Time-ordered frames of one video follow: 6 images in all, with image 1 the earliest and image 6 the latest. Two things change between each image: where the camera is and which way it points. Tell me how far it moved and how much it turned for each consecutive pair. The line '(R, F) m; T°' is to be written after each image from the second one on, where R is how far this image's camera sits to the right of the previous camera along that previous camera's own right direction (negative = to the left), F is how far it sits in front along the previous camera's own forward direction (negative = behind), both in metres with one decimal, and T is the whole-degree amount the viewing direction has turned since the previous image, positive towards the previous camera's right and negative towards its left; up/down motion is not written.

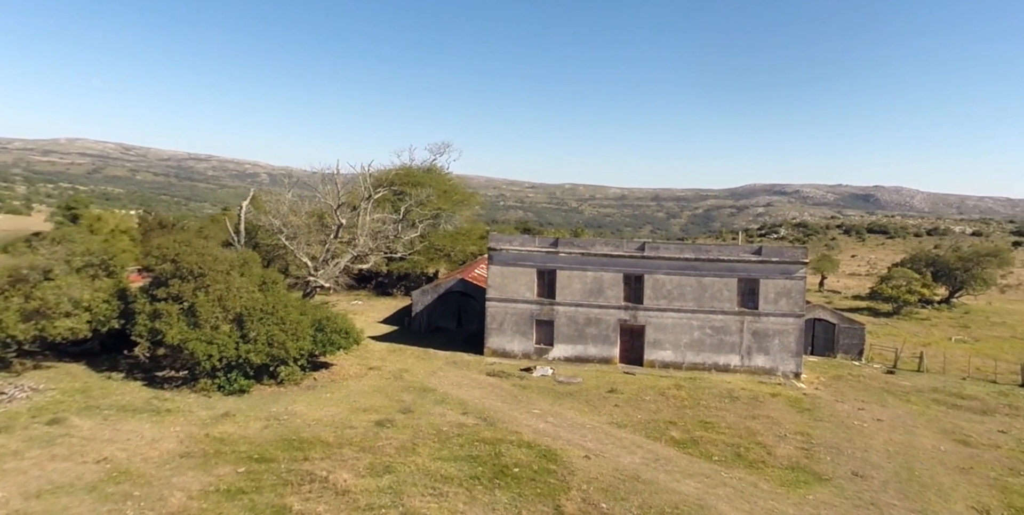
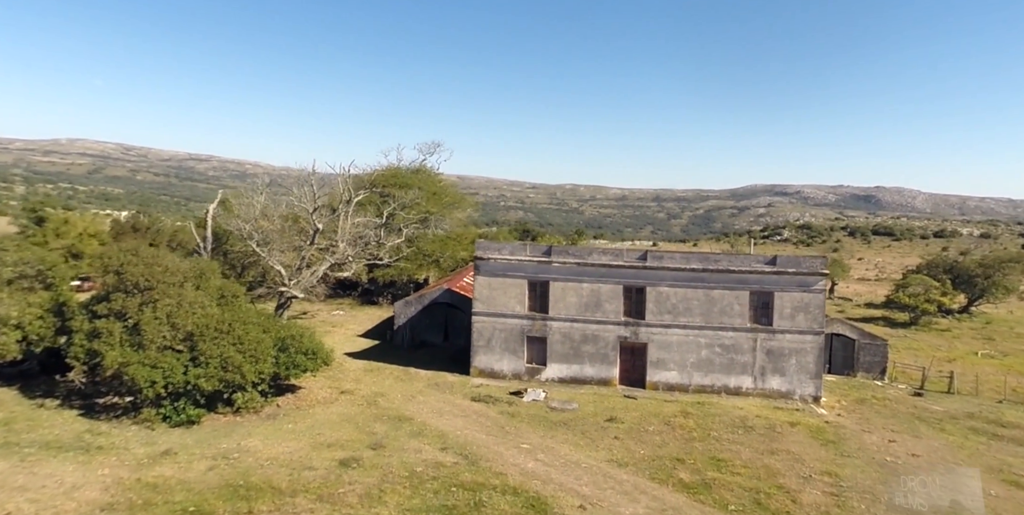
(+0.4, +2.7) m; 0°
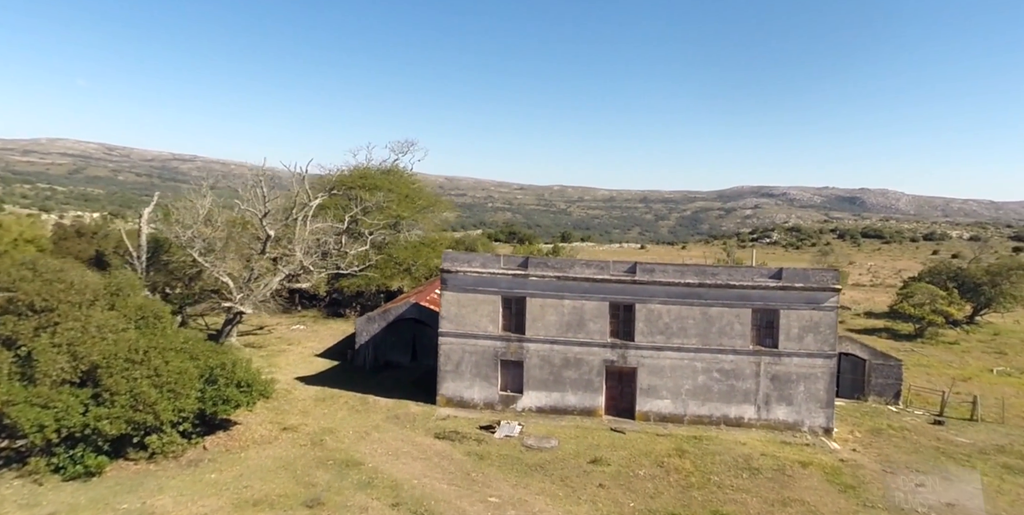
(+0.5, +3.2) m; +1°
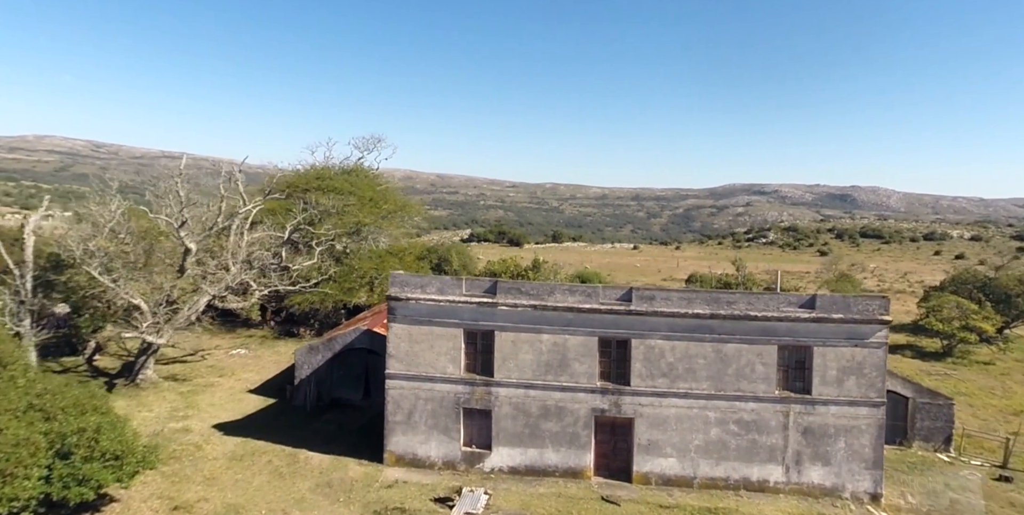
(+0.7, +4.7) m; +1°
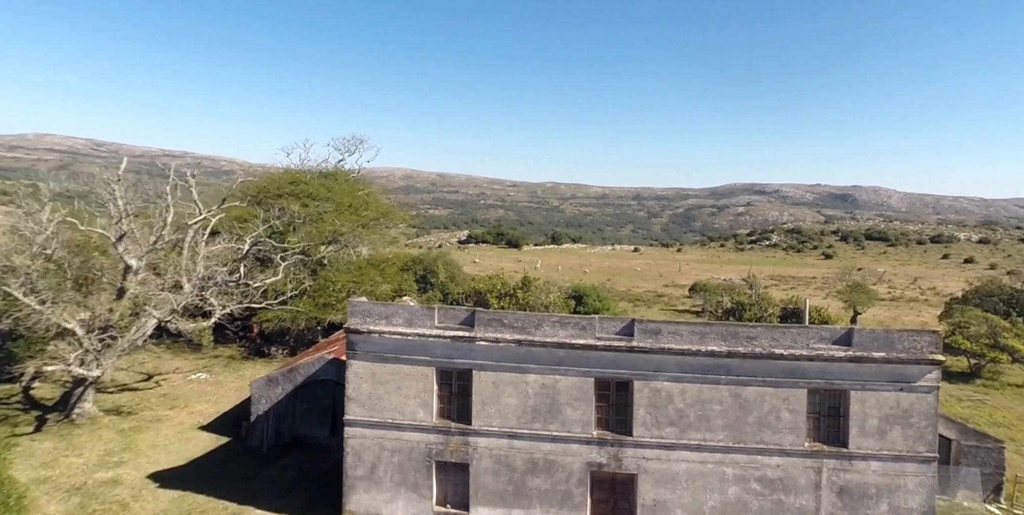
(+0.4, +2.8) m; 0°
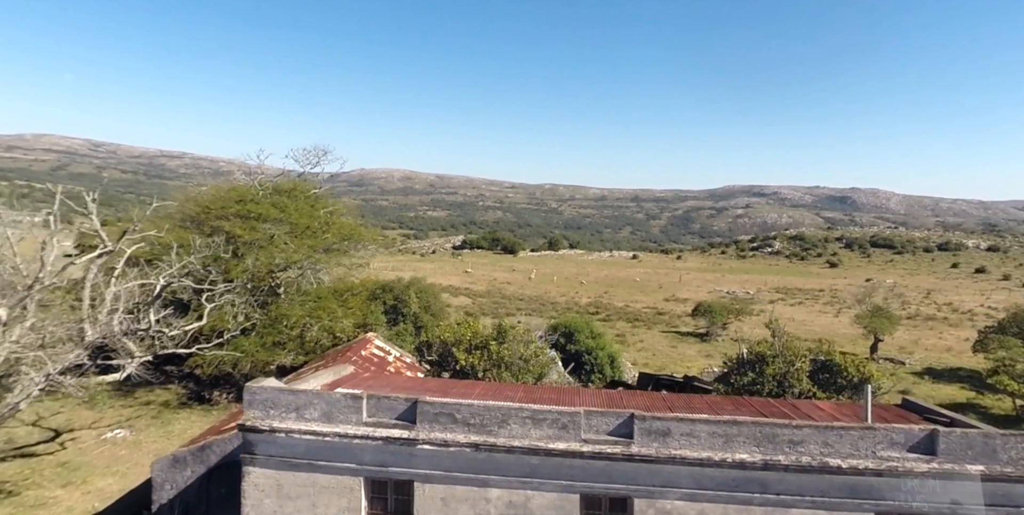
(+0.7, +4.2) m; 0°
